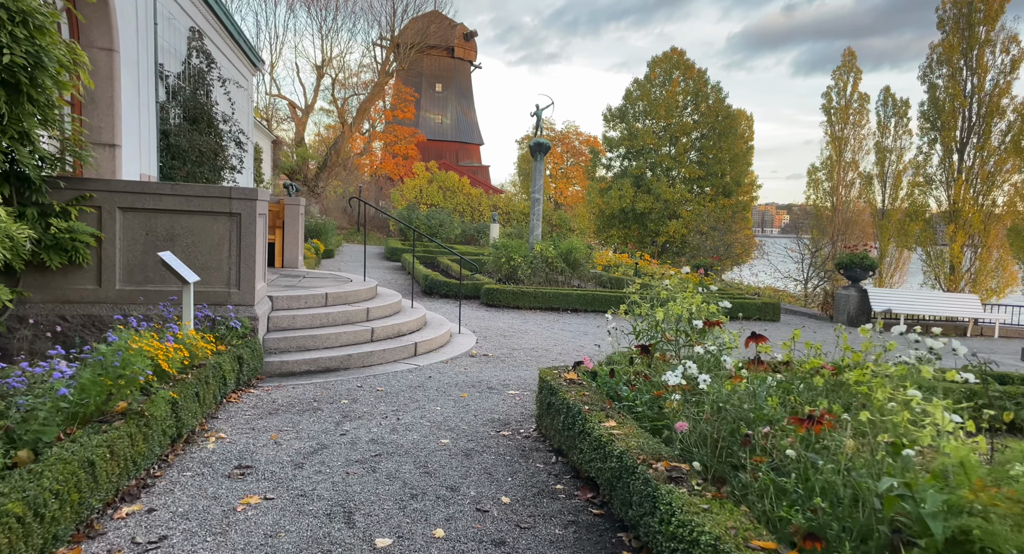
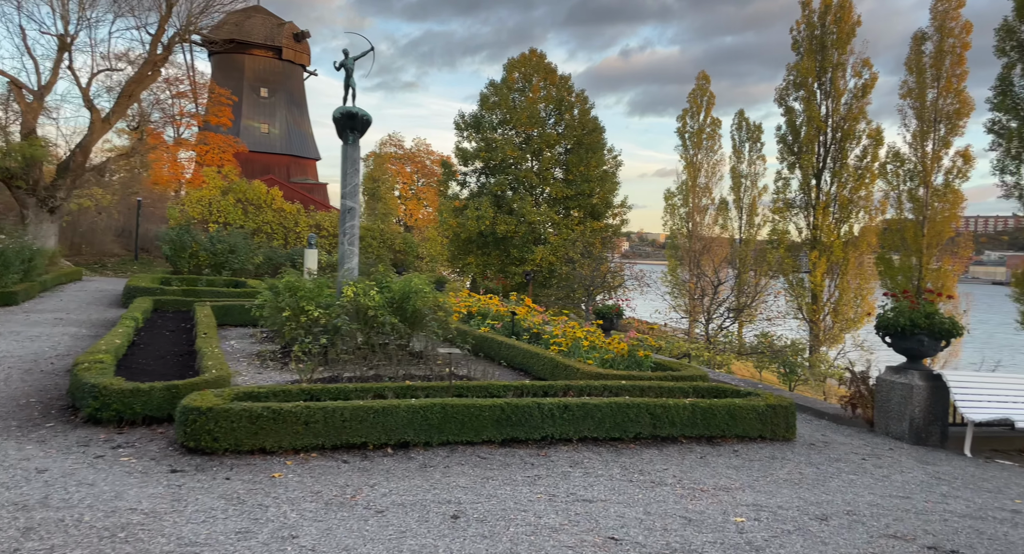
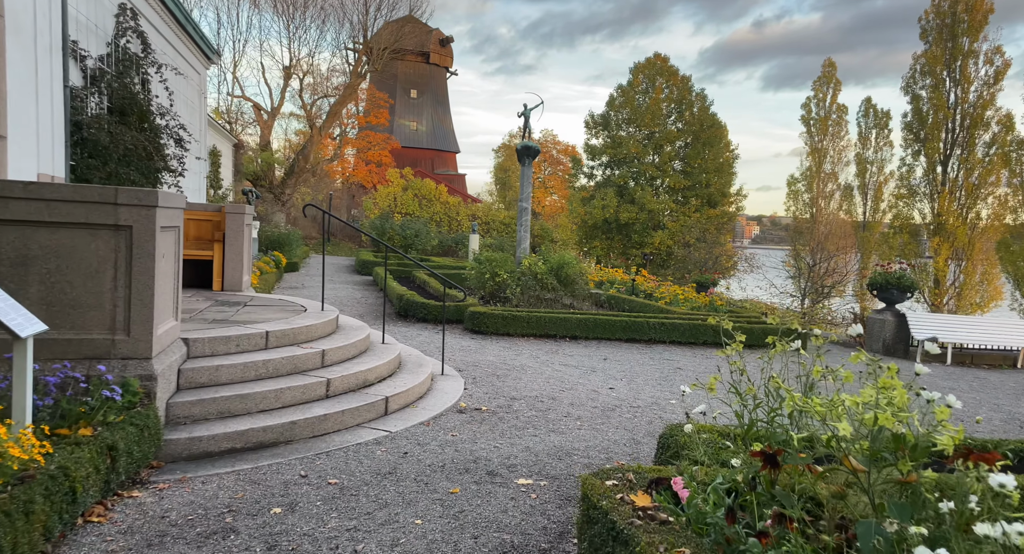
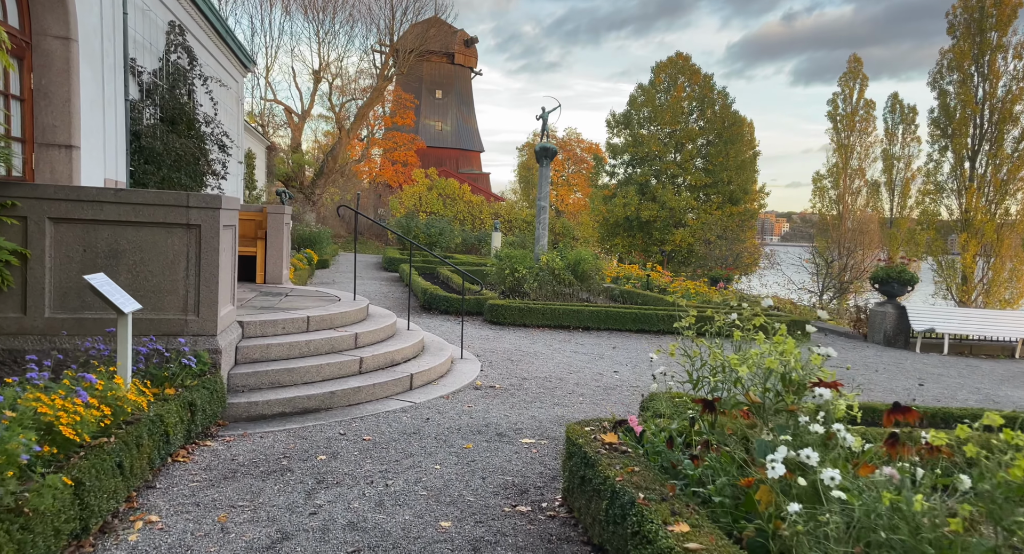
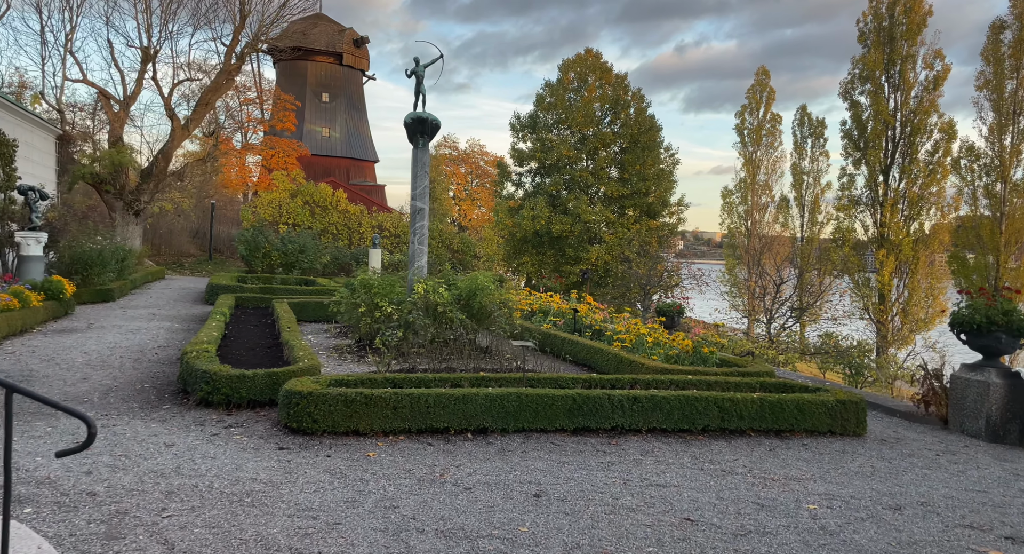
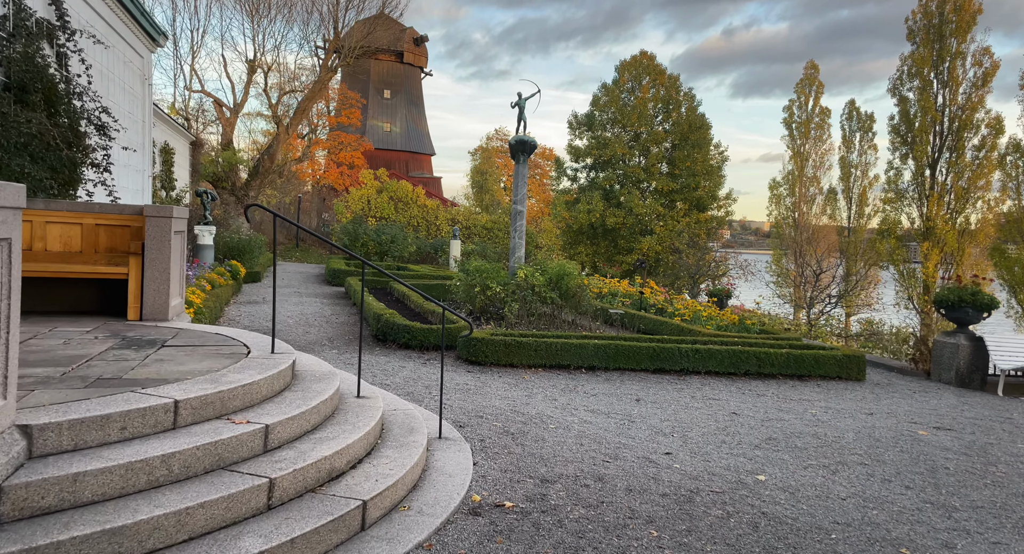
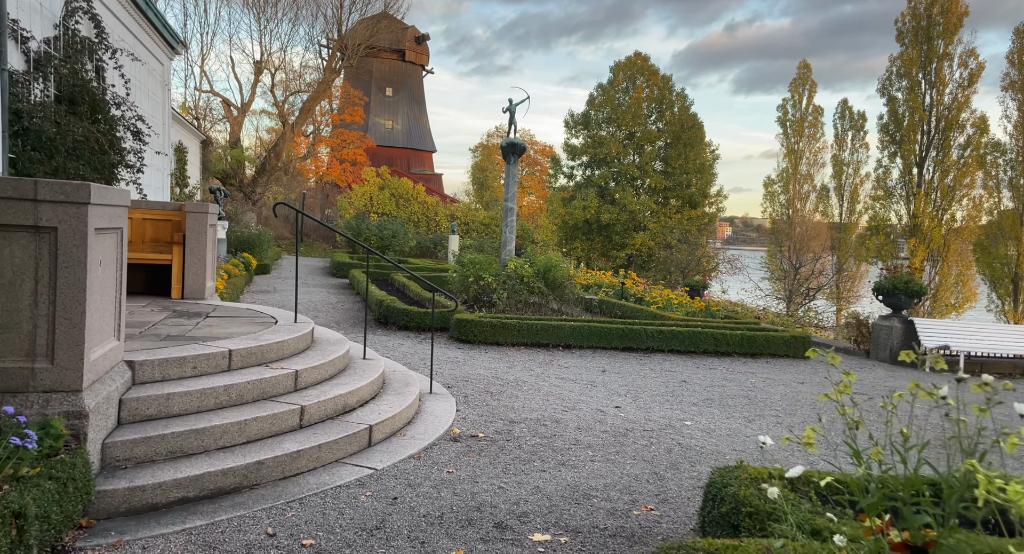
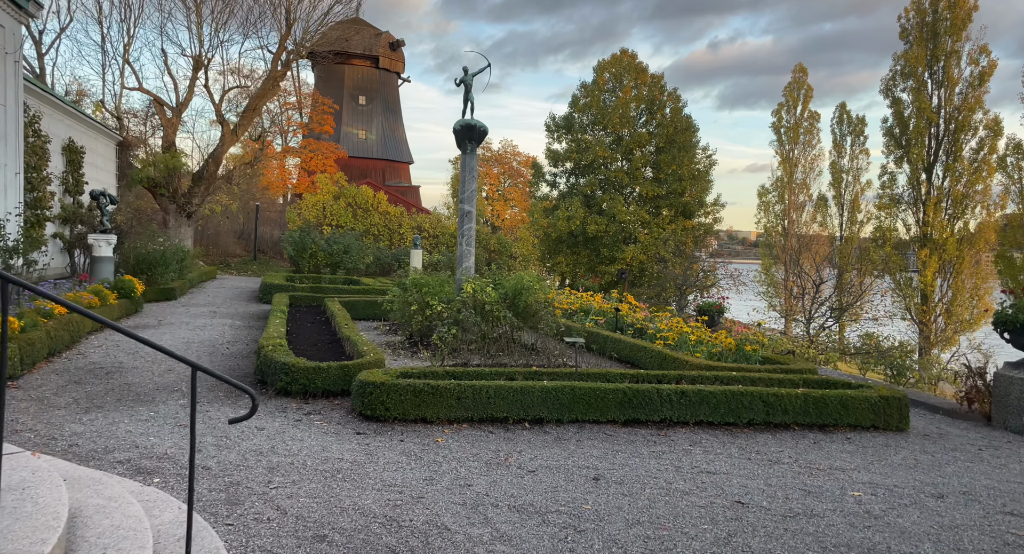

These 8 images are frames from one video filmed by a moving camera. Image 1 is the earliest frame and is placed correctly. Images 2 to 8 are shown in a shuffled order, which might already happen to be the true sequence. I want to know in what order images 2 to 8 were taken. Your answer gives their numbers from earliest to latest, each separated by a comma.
4, 3, 7, 6, 8, 5, 2
